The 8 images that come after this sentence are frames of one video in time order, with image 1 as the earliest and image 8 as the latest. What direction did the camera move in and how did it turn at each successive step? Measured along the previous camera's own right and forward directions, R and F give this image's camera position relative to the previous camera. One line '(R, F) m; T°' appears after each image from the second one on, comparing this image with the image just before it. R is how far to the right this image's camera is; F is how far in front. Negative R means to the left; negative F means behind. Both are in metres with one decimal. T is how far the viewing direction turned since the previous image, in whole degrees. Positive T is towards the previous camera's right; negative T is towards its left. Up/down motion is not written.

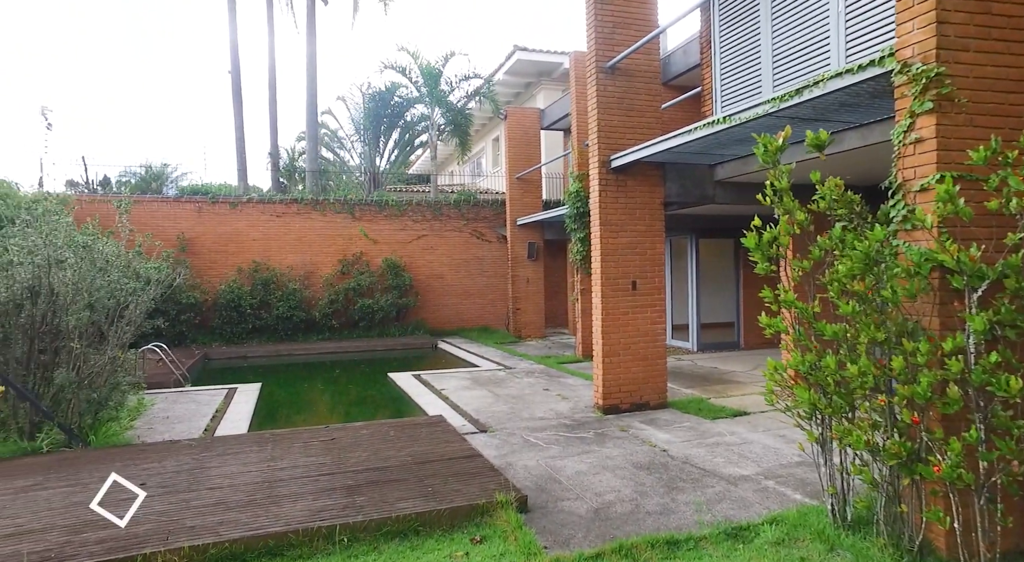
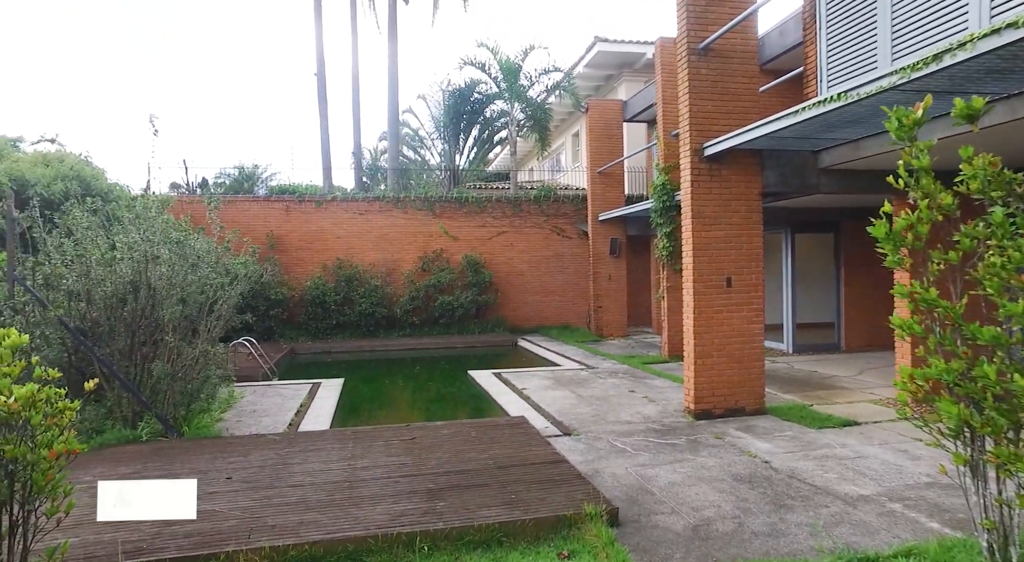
(-0.1, +0.2) m; -8°
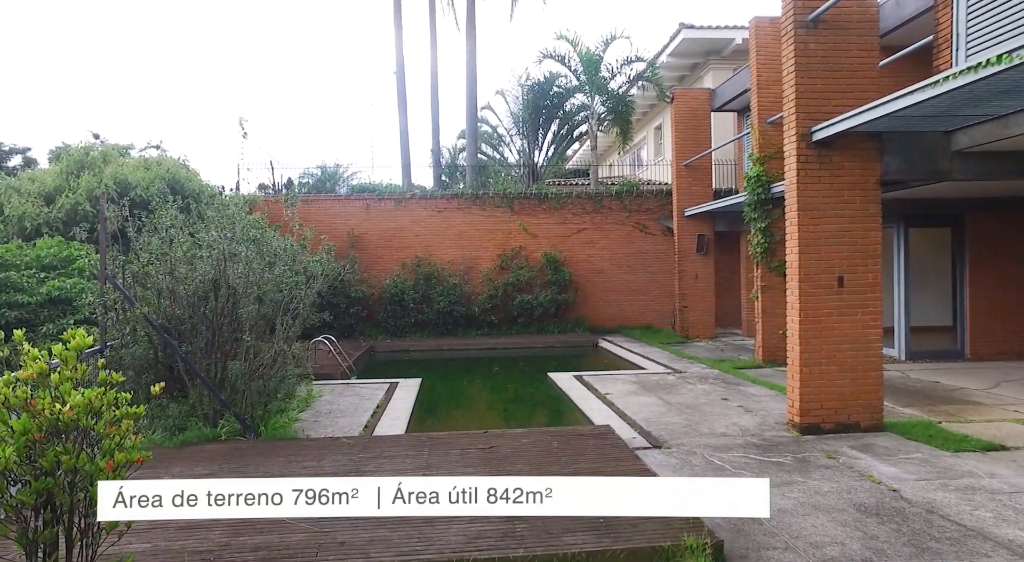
(-0.1, +0.3) m; -8°
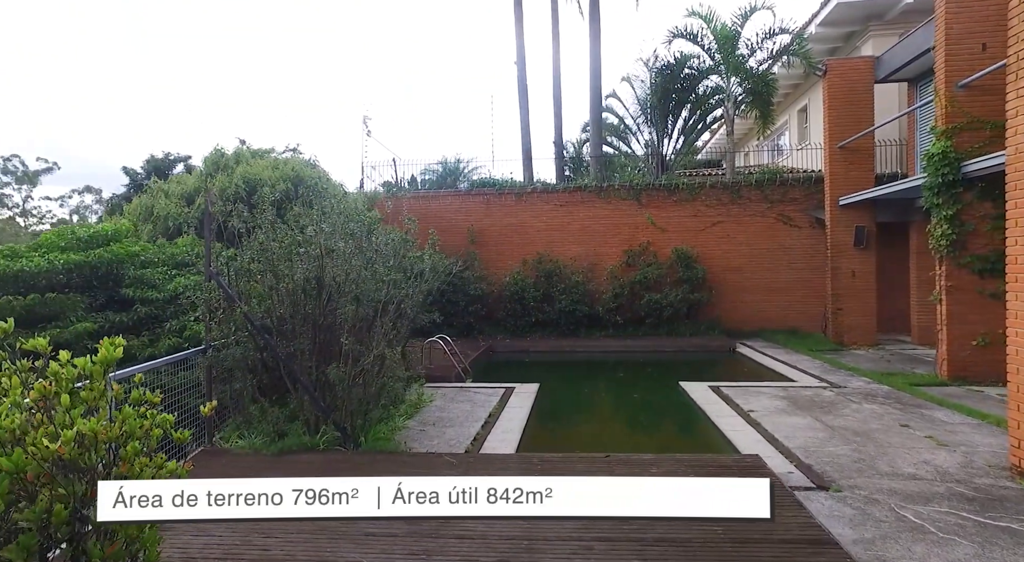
(0.0, +0.7) m; -12°
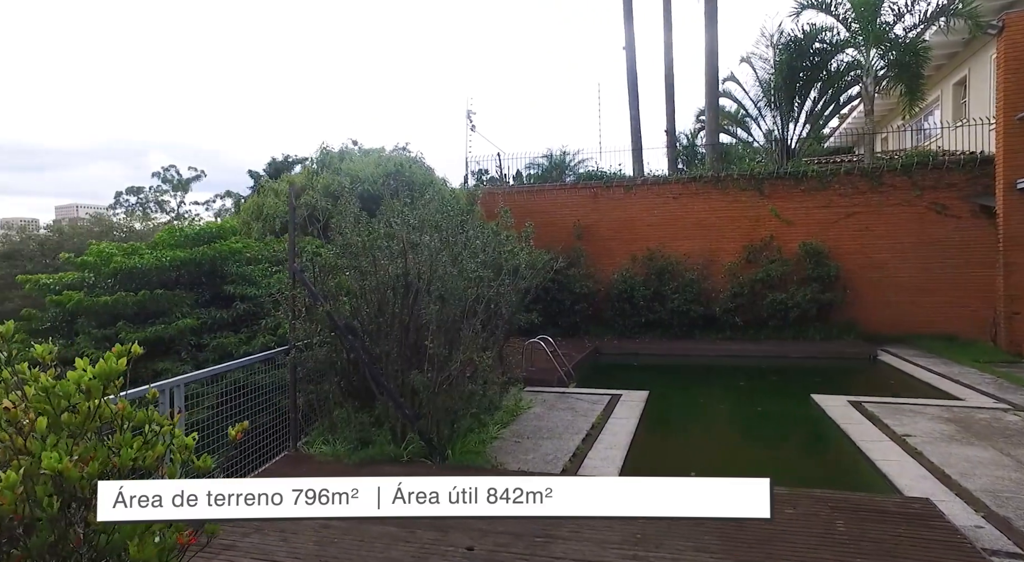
(0.0, +0.5) m; -10°
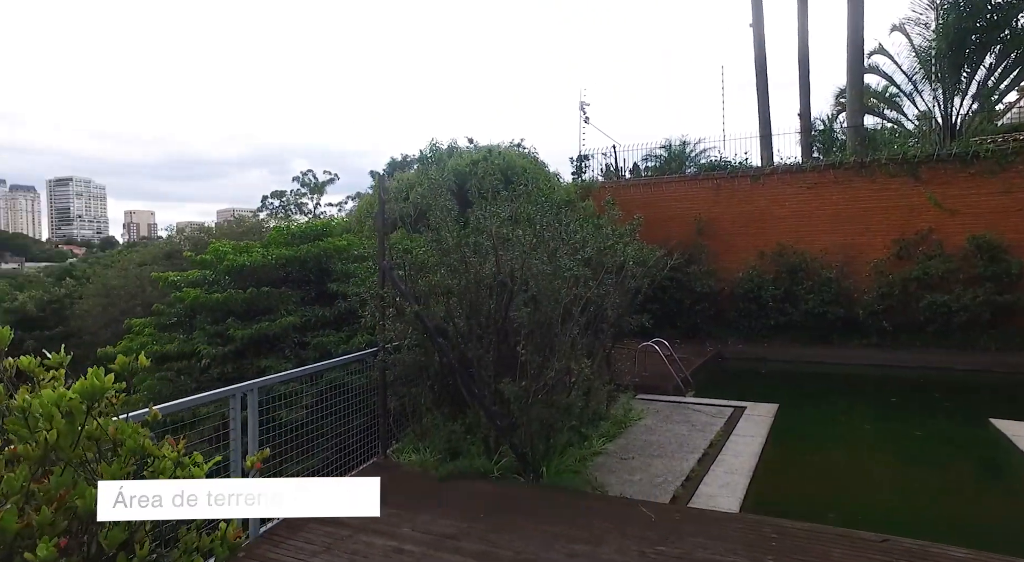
(+0.1, +0.4) m; -11°
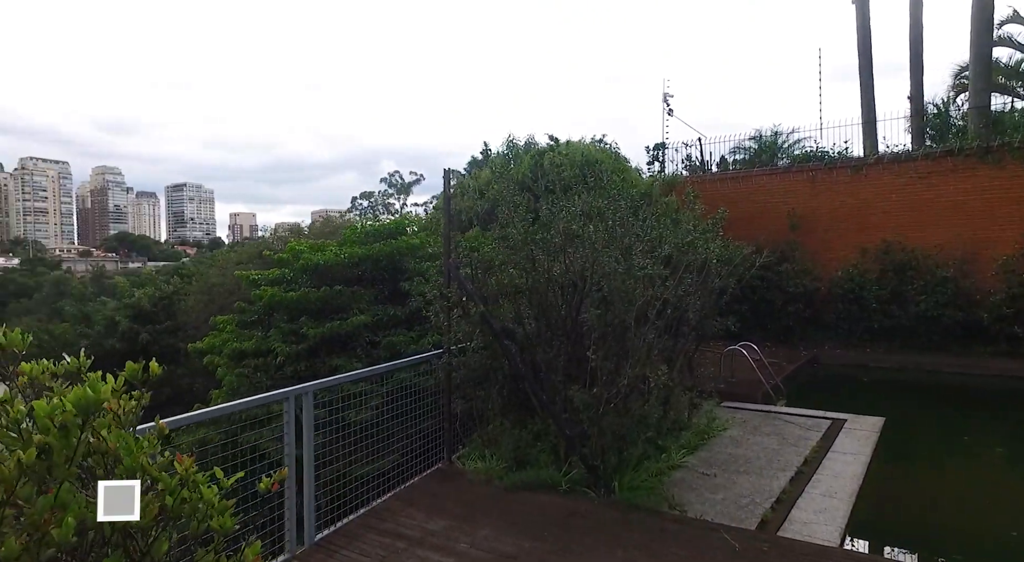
(+0.1, +0.2) m; -8°
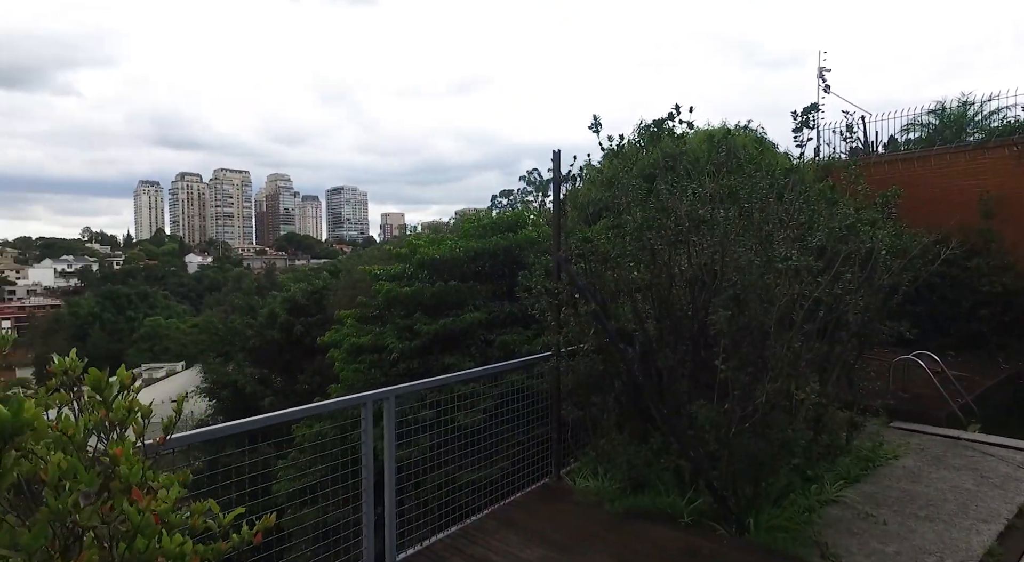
(+0.1, +0.4) m; -13°
